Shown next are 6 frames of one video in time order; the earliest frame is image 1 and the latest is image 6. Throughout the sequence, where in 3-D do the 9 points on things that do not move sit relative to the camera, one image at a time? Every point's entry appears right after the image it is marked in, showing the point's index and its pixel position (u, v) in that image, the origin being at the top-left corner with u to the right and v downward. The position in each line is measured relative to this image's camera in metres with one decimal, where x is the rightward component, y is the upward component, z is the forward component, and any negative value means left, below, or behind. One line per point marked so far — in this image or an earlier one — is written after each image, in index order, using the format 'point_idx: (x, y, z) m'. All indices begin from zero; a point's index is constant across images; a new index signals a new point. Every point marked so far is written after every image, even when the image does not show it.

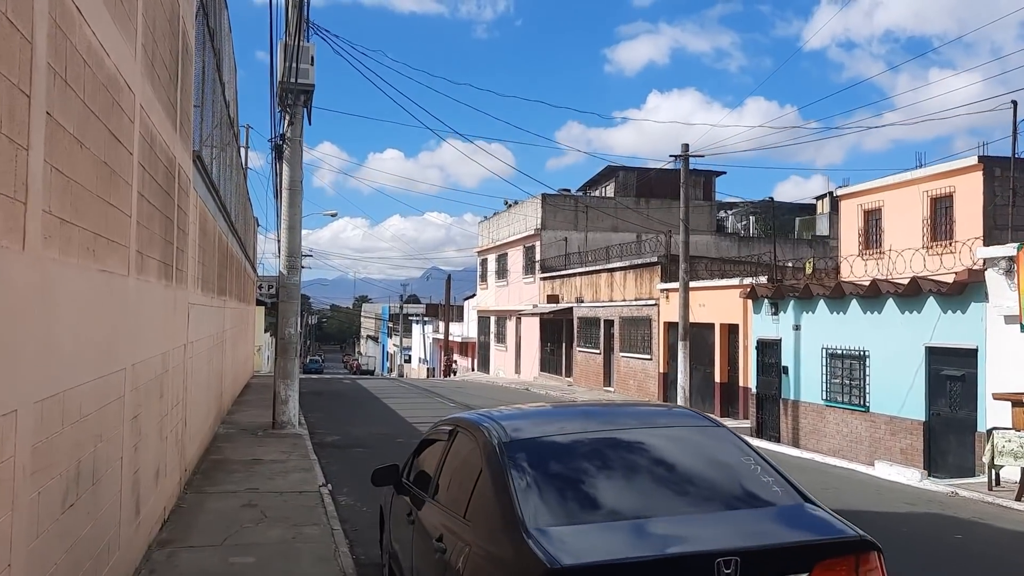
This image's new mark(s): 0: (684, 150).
0: (+3.5, +2.8, +18.1) m
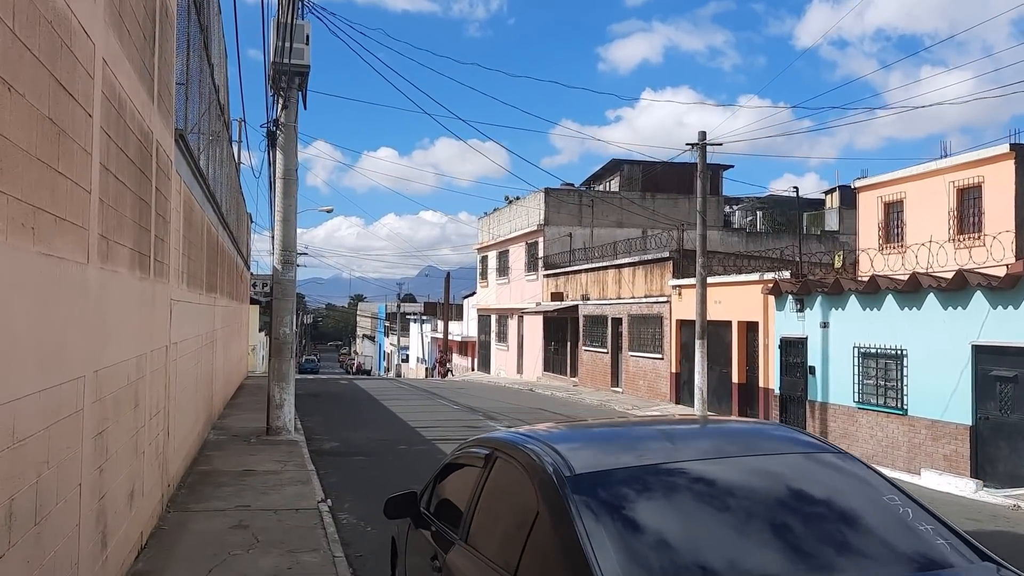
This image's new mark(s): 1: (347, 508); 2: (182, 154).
0: (+3.7, +2.9, +17.2) m
1: (-1.7, -2.3, +9.1) m
2: (-3.5, +1.4, +9.4) m
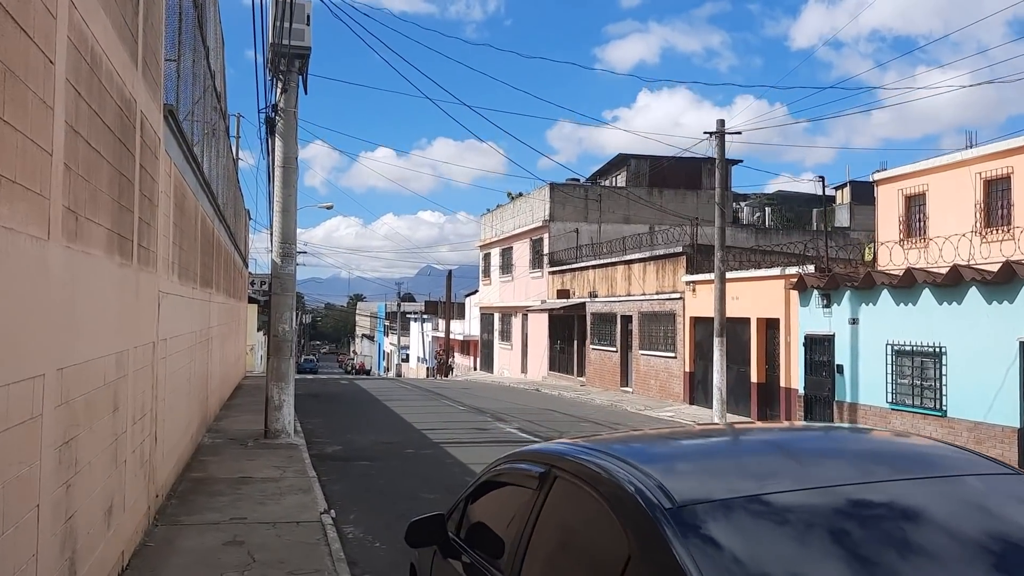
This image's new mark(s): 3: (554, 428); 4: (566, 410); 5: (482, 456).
0: (+3.9, +3.0, +16.4) m
1: (-1.5, -2.2, +8.3) m
2: (-3.3, +1.5, +8.6) m
3: (+0.7, -2.5, +15.7) m
4: (+1.2, -2.7, +19.4) m
5: (-0.4, -2.3, +12.2) m
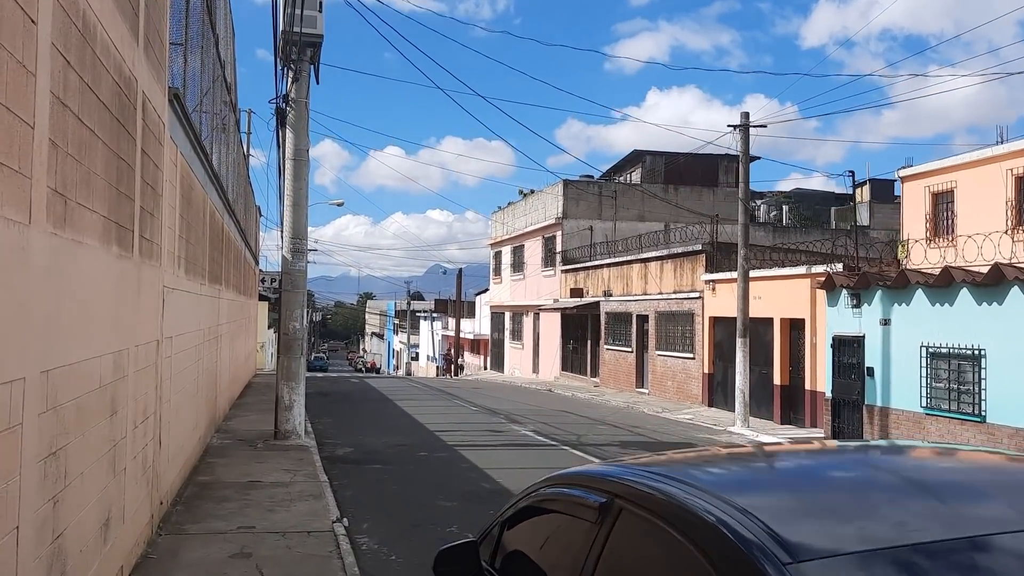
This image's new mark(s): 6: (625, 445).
0: (+4.2, +3.0, +15.9) m
1: (-1.3, -2.1, +7.9) m
2: (-3.1, +1.5, +8.2) m
3: (+1.0, -2.5, +15.2) m
4: (+1.5, -2.6, +18.9) m
5: (-0.2, -2.3, +11.7) m
6: (+1.7, -2.4, +13.3) m
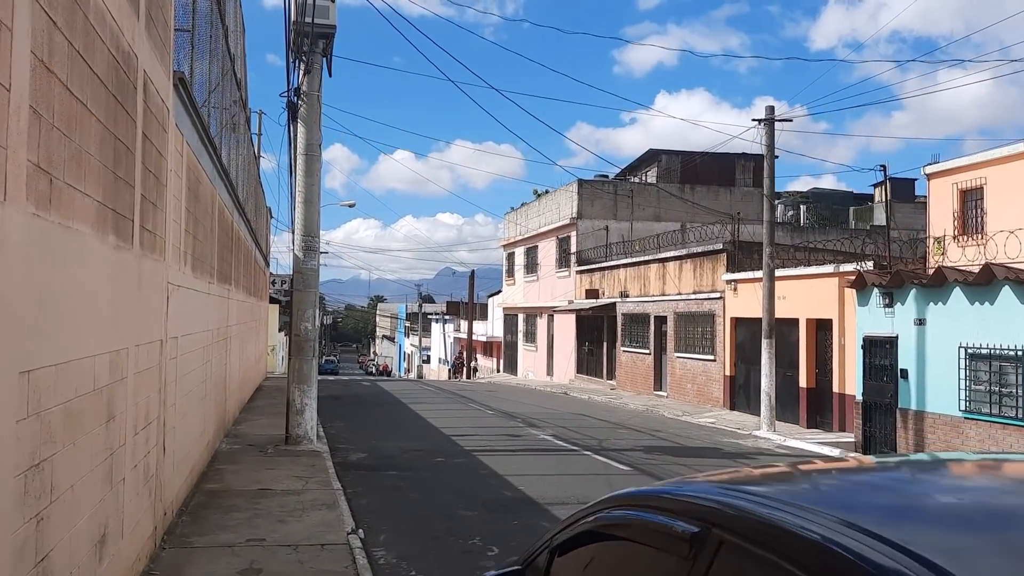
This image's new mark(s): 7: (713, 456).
0: (+4.5, +3.0, +15.4) m
1: (-1.1, -2.1, +7.4) m
2: (-2.9, +1.6, +7.7) m
3: (+1.3, -2.4, +14.7) m
4: (+1.8, -2.6, +18.4) m
5: (+0.1, -2.3, +11.2) m
6: (+2.0, -2.4, +12.8) m
7: (+2.9, -2.4, +12.5) m
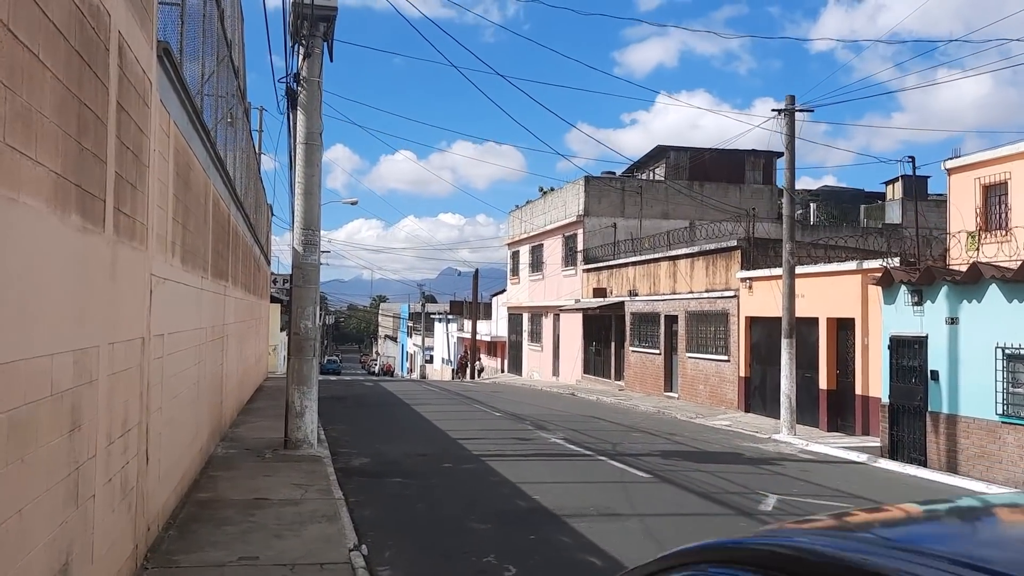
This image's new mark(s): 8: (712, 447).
0: (+4.6, +3.1, +14.7) m
1: (-1.0, -2.1, +6.8) m
2: (-2.7, +1.6, +7.1) m
3: (+1.5, -2.4, +14.1) m
4: (+2.0, -2.6, +17.7) m
5: (+0.2, -2.2, +10.6) m
6: (+2.1, -2.3, +12.2) m
7: (+3.0, -2.3, +11.9) m
8: (+3.1, -2.4, +13.4) m
